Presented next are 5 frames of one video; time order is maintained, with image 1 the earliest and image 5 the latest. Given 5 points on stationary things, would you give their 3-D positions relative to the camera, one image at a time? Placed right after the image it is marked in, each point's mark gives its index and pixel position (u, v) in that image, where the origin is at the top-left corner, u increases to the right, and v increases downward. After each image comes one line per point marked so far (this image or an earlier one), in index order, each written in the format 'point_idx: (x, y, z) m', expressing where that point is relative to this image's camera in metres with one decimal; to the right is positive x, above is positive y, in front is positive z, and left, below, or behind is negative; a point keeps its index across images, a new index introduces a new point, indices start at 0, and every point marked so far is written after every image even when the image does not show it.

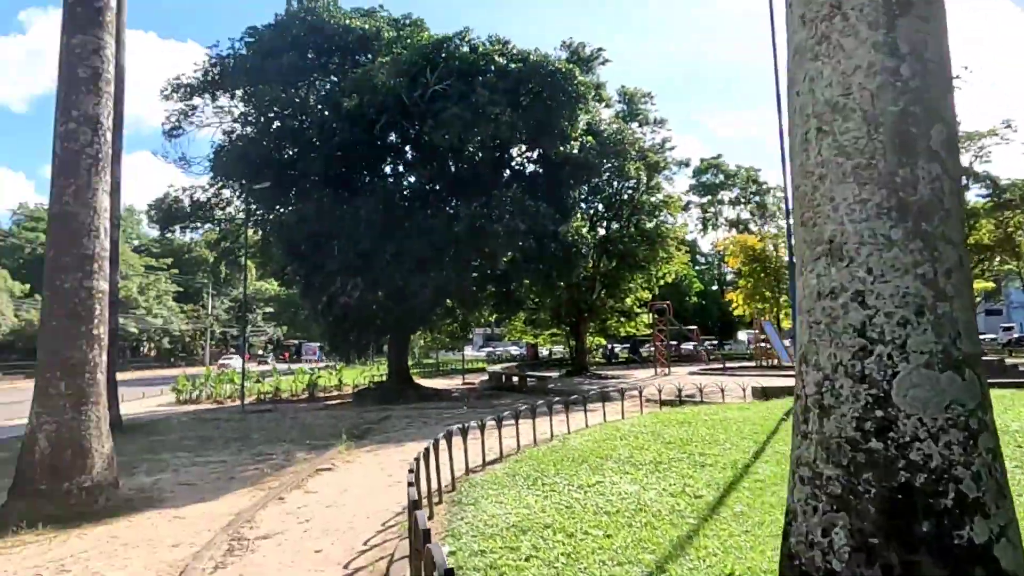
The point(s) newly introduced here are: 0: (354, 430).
0: (-3.2, -2.9, +13.3) m
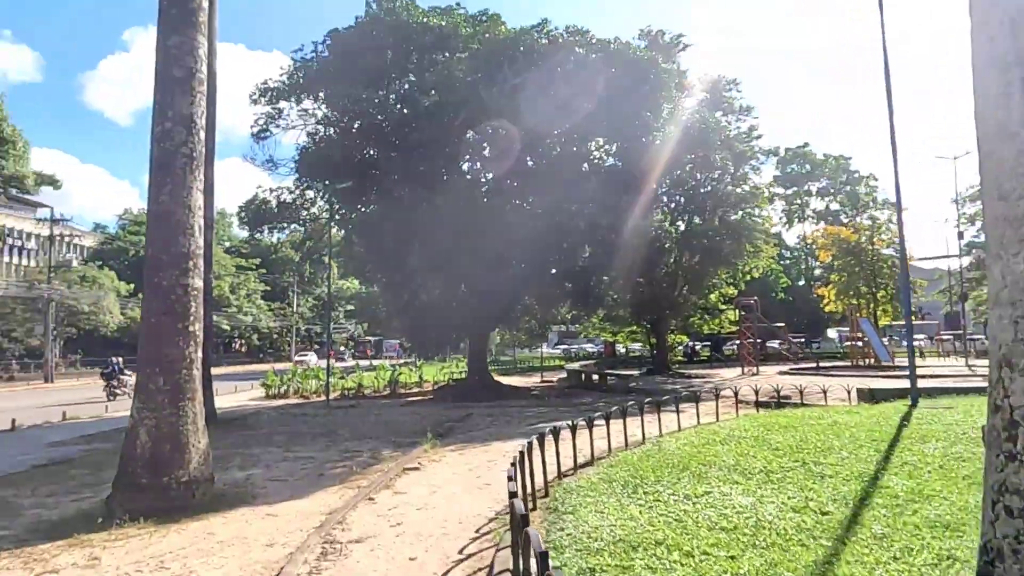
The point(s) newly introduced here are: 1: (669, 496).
0: (-1.5, -2.8, +13.2) m
1: (+1.4, -1.8, +5.8) m
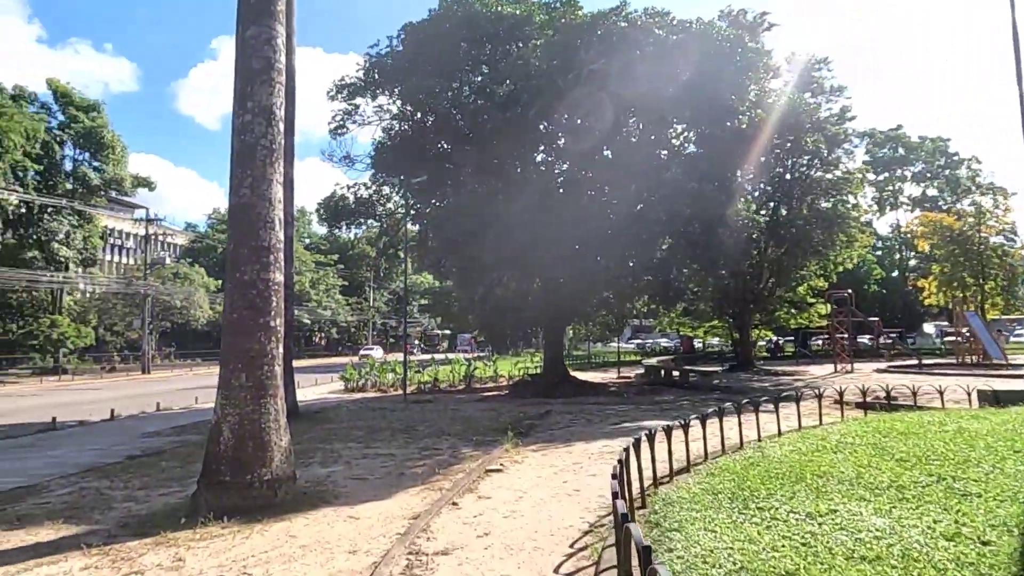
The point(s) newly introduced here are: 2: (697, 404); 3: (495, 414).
0: (+0.1, -2.7, +12.8) m
1: (+2.1, -1.8, +5.1) m
2: (+4.8, -3.0, +17.2) m
3: (-0.4, -2.9, +15.4) m
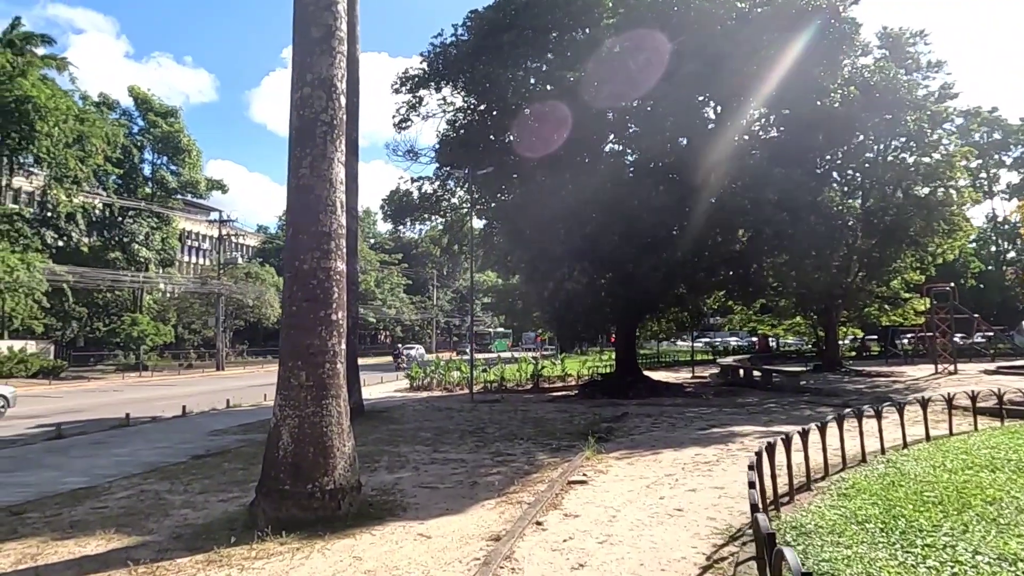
0: (+1.5, -2.5, +11.9) m
1: (+2.8, -1.6, +4.0) m
2: (+6.6, -2.8, +15.8) m
3: (+1.2, -2.8, +14.5) m
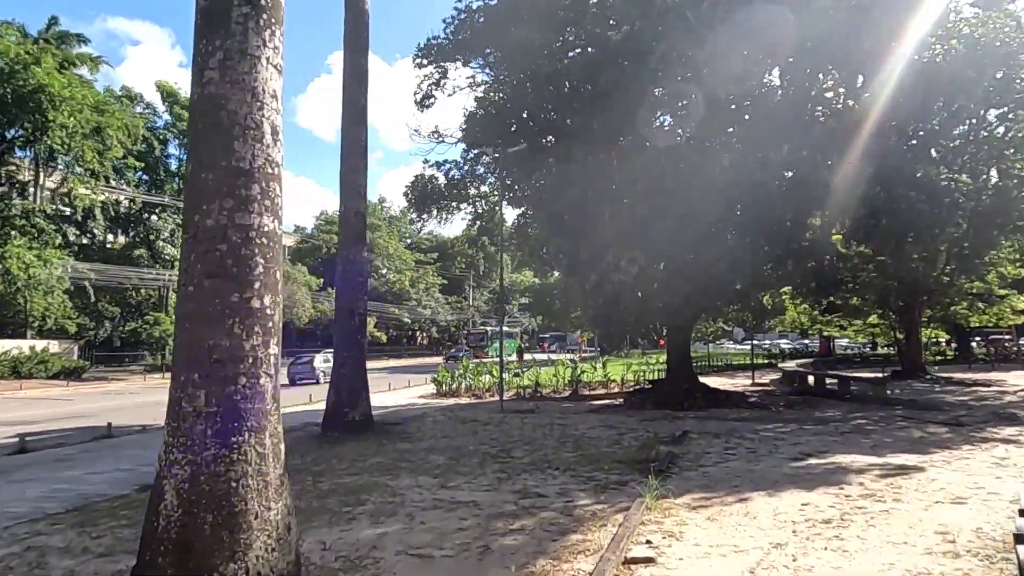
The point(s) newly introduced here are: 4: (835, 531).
0: (+1.9, -2.4, +9.3) m
1: (+2.8, -1.4, +1.3) m
2: (+7.3, -2.7, +12.9) m
3: (+1.9, -2.6, +11.9) m
4: (+2.7, -2.0, +5.5) m
